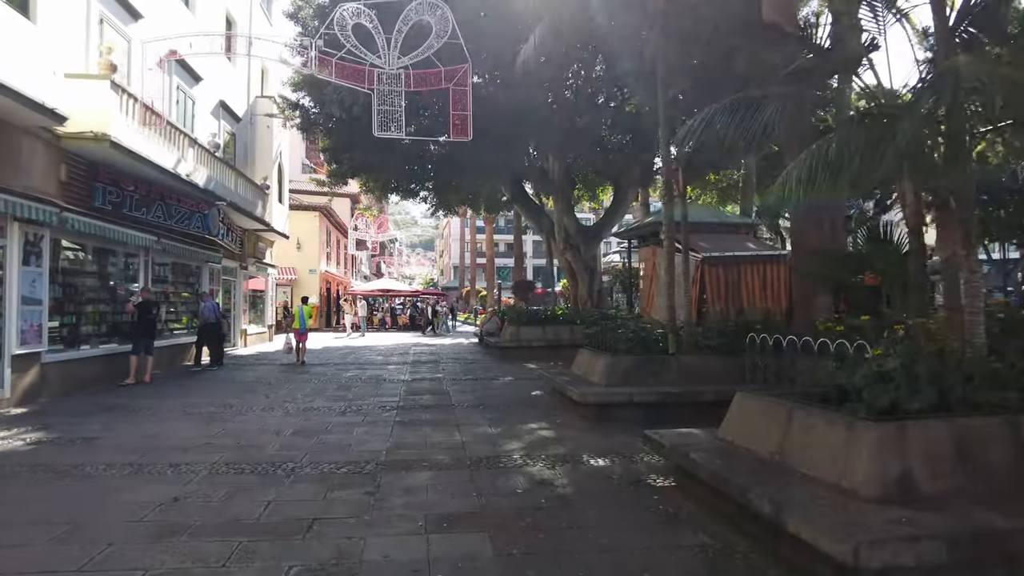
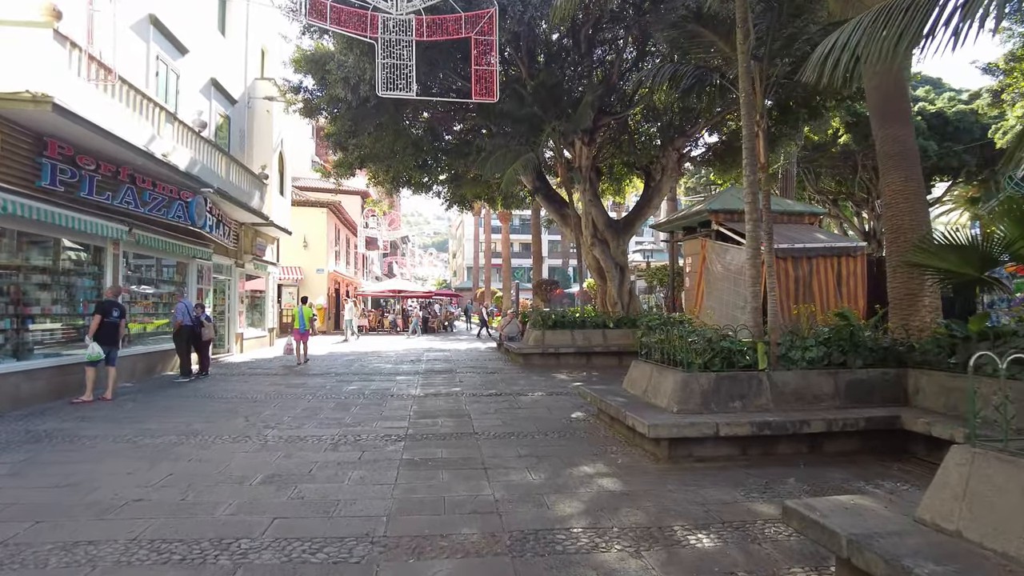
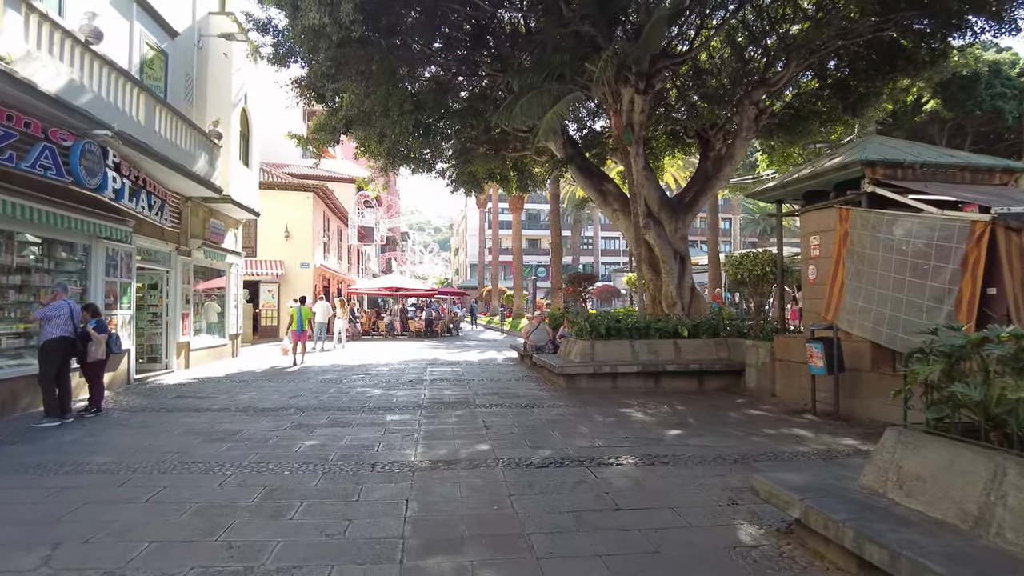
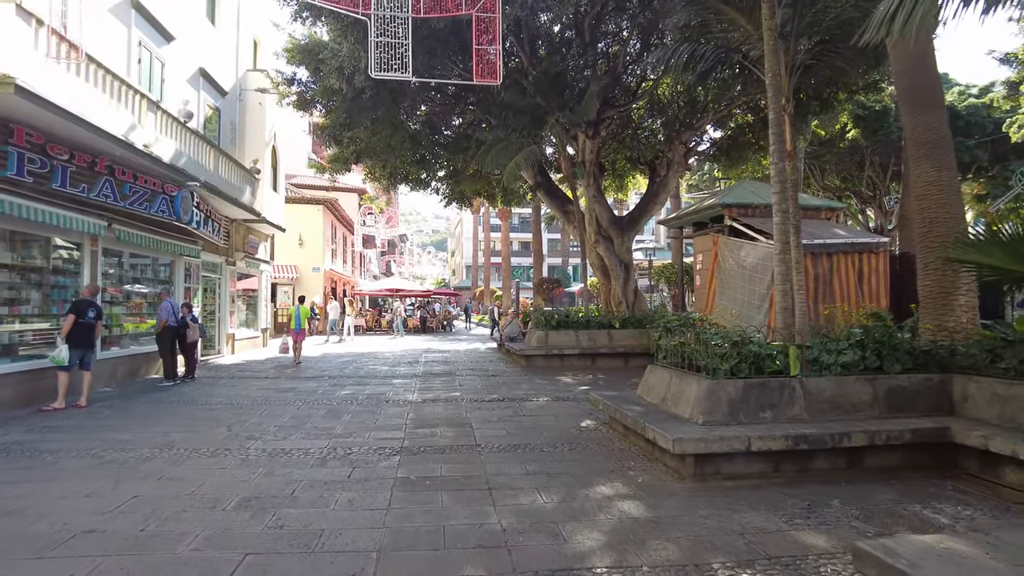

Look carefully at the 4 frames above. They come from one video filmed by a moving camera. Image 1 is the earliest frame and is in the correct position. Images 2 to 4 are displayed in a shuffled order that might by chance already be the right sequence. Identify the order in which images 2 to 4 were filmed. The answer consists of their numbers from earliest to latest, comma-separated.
2, 4, 3
